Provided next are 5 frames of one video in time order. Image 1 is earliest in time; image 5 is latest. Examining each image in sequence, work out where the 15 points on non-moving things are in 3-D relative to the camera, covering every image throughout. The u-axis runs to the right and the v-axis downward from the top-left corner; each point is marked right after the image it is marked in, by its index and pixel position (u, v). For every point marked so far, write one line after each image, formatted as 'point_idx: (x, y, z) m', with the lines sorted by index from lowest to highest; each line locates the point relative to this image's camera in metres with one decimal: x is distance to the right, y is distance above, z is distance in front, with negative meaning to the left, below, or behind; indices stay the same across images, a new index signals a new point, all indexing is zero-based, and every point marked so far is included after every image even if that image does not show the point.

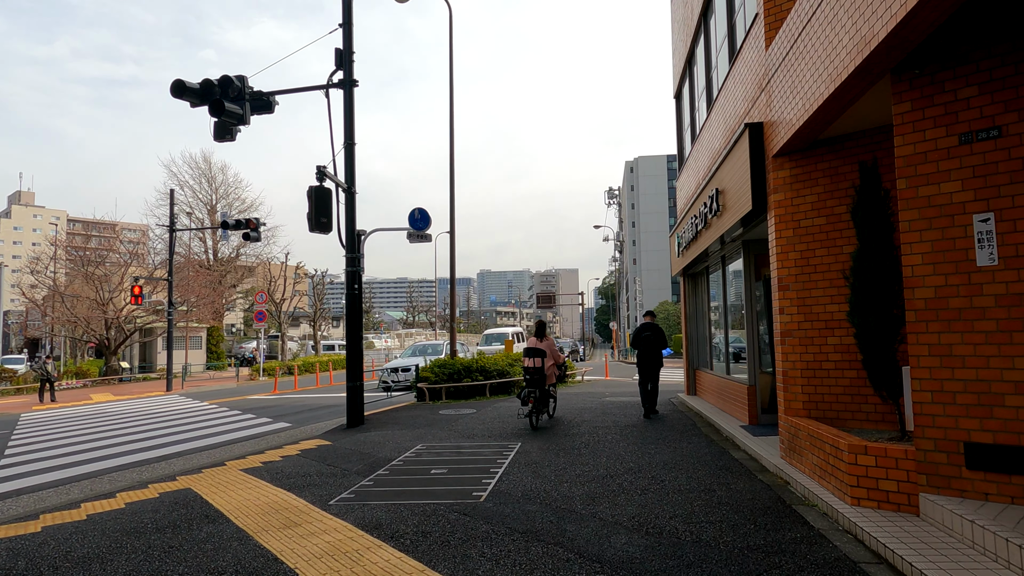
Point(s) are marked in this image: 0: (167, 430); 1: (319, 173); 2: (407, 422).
0: (-6.8, -2.8, +12.9) m
1: (-2.9, +1.7, +9.7) m
2: (-1.7, -2.2, +10.8) m
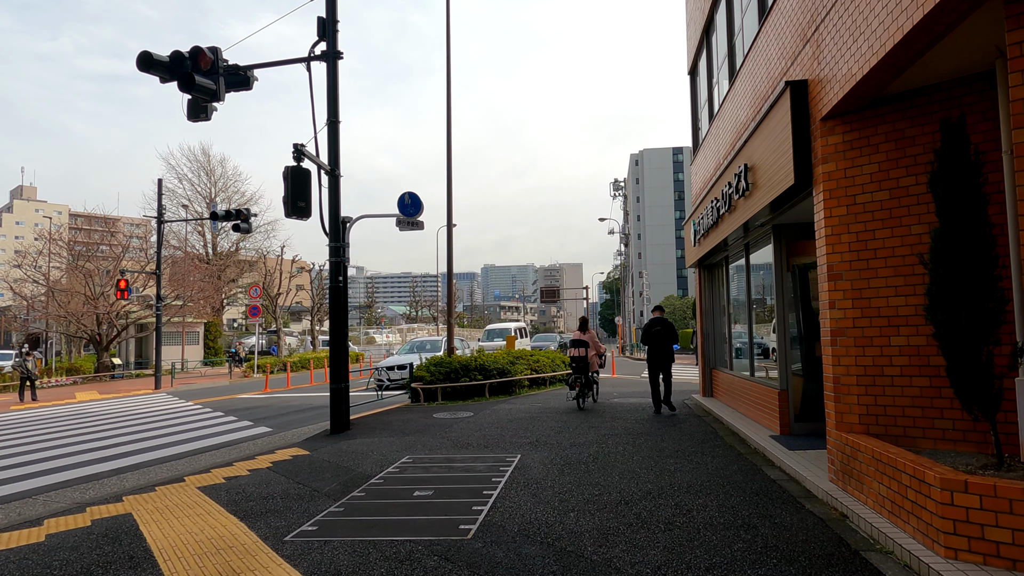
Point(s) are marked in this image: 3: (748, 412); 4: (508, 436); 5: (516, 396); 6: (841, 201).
0: (-6.8, -2.7, +12.0) m
1: (-2.9, +1.8, +8.8) m
2: (-1.7, -2.1, +9.8) m
3: (+3.2, -1.7, +9.0) m
4: (-0.1, -1.9, +8.5) m
5: (+0.1, -2.3, +13.8) m
6: (+2.4, +0.6, +4.9) m
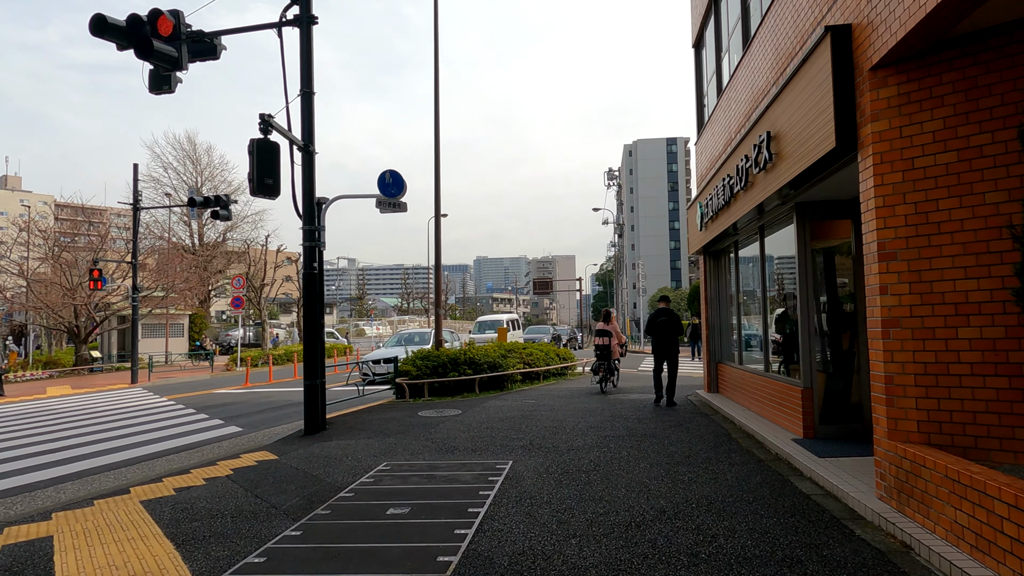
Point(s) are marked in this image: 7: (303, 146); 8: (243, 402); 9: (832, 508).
0: (-7.0, -2.5, +11.2) m
1: (-3.0, +2.0, +7.9) m
2: (-1.9, -1.9, +9.0) m
3: (+3.1, -1.6, +8.3) m
4: (-0.2, -1.8, +7.7) m
5: (-0.1, -2.1, +13.0) m
6: (+2.4, +0.8, +4.1) m
7: (-2.8, +1.9, +8.9) m
8: (-5.7, -2.4, +13.9) m
9: (+2.1, -1.5, +4.4) m
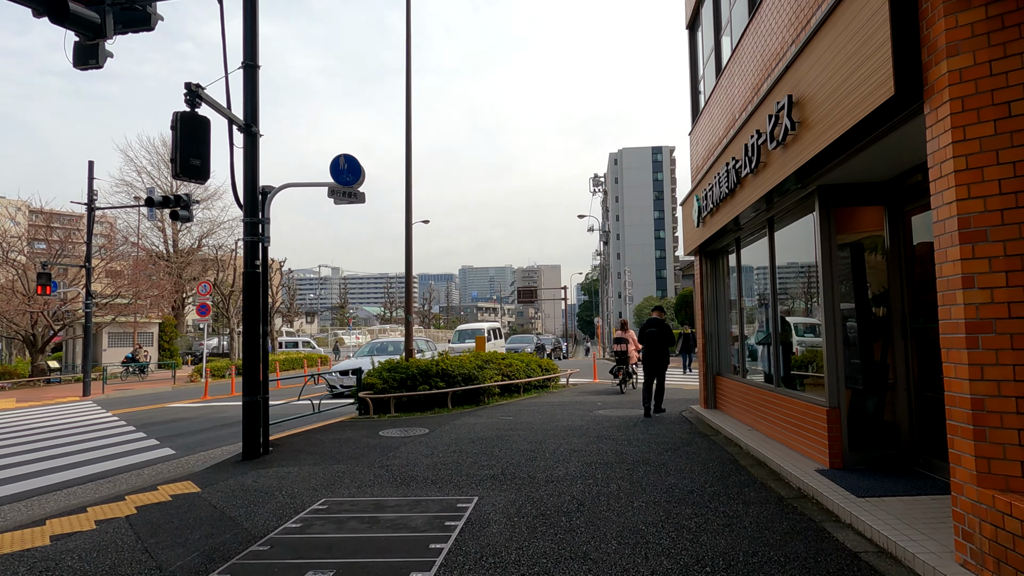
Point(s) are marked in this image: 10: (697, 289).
0: (-7.3, -2.5, +9.8) m
1: (-3.3, +2.0, +6.7) m
2: (-2.2, -1.9, +7.8) m
3: (+2.8, -1.6, +7.2) m
4: (-0.5, -1.8, +6.6) m
5: (-0.5, -2.1, +11.8) m
6: (+2.2, +0.8, +3.0) m
7: (-3.2, +1.9, +7.8) m
8: (-6.2, -2.5, +12.6) m
9: (+1.9, -1.4, +3.2) m
10: (+2.9, 0.0, +10.1) m
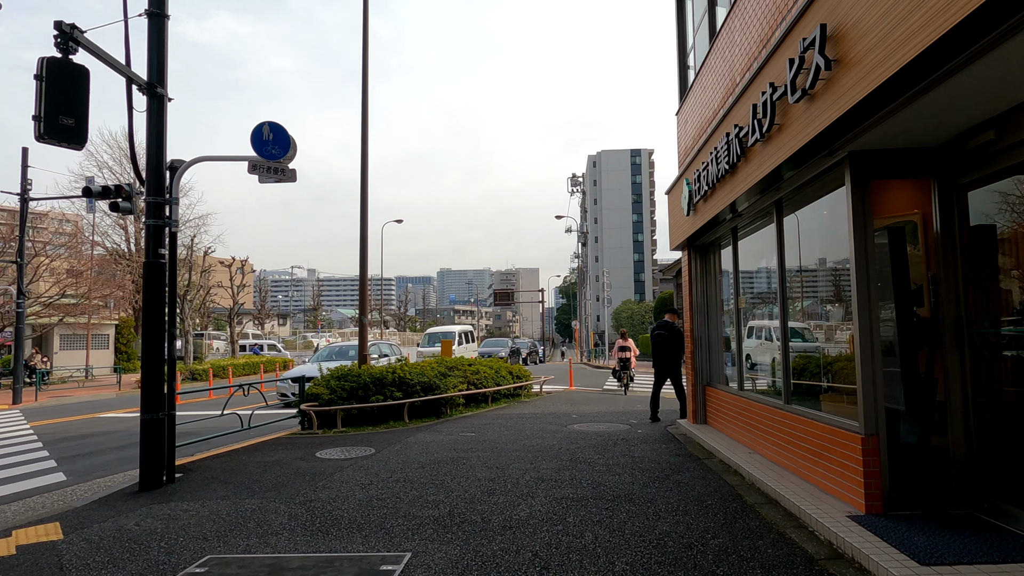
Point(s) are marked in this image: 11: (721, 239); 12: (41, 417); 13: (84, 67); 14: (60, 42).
0: (-7.8, -2.4, +8.3) m
1: (-3.7, +2.1, +5.4) m
2: (-2.6, -1.9, +6.5) m
3: (+2.4, -1.5, +6.0) m
4: (-0.9, -1.7, +5.3) m
5: (-1.1, -2.1, +10.6) m
6: (+1.9, +0.9, +1.8) m
7: (-3.6, +2.0, +6.4) m
8: (-6.7, -2.5, +11.1) m
9: (+1.6, -1.4, +2.1) m
10: (+2.4, 0.0, +9.0) m
11: (+2.6, +0.6, +8.1) m
12: (-10.5, -2.9, +14.8) m
13: (-3.5, +1.8, +5.3) m
14: (-3.7, +2.0, +5.4) m
